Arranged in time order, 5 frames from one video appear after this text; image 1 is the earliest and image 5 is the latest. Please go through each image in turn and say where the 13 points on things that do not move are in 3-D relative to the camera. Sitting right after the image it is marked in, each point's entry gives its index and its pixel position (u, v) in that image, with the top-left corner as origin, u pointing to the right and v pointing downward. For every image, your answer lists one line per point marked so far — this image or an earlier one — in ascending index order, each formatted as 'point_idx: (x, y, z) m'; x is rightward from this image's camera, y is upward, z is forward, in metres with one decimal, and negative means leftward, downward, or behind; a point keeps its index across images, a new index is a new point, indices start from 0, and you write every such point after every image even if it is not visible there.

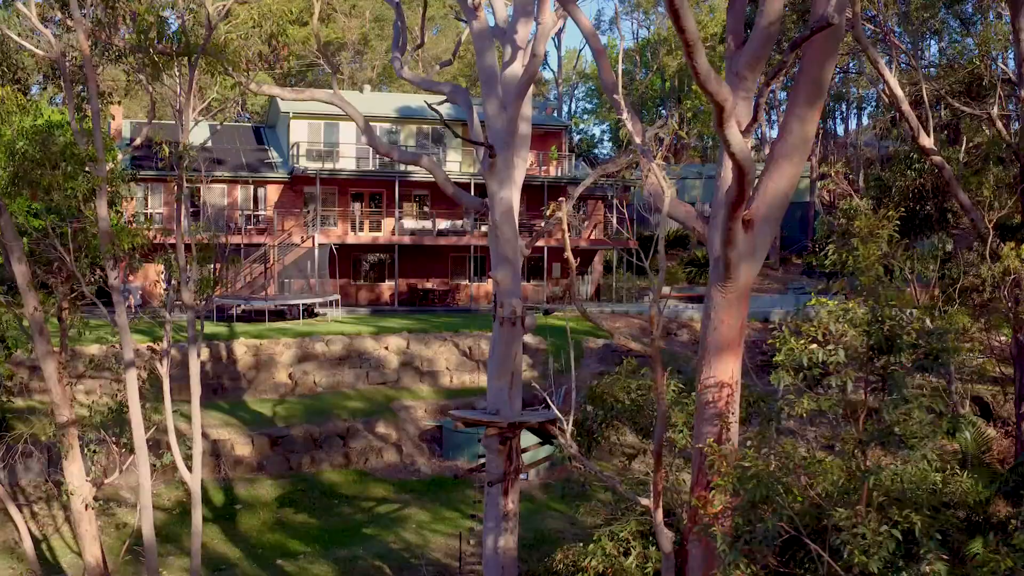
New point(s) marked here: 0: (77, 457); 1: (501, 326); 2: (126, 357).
0: (-4.4, -1.7, +10.1) m
1: (-0.1, -0.4, +10.3) m
2: (-3.2, -0.6, +8.4) m
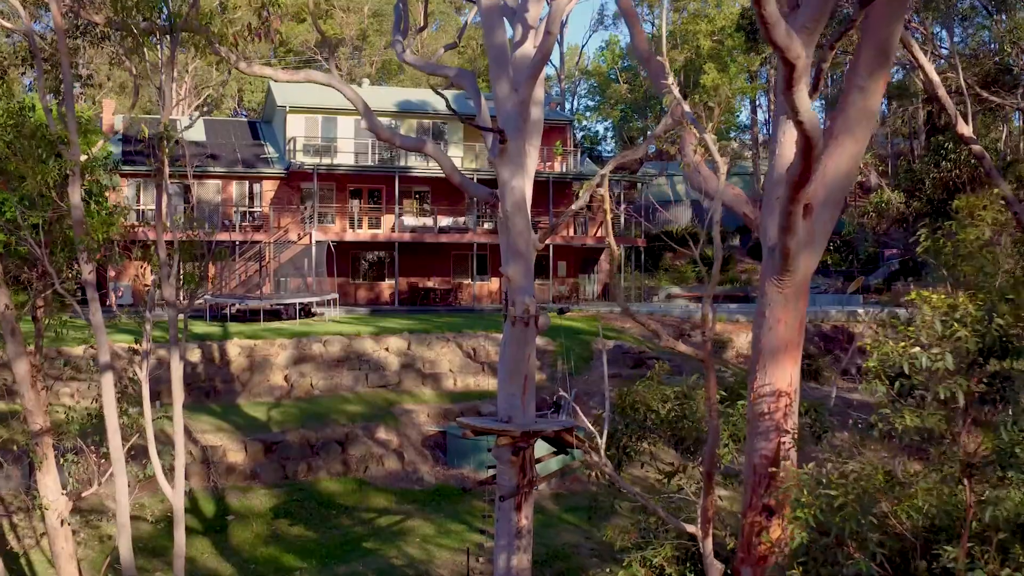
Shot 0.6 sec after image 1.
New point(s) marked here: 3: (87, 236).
0: (-4.2, -1.7, +9.3) m
1: (0.0, -0.4, +9.5) m
2: (-3.1, -0.5, +7.6) m
3: (-3.3, +0.4, +7.9) m
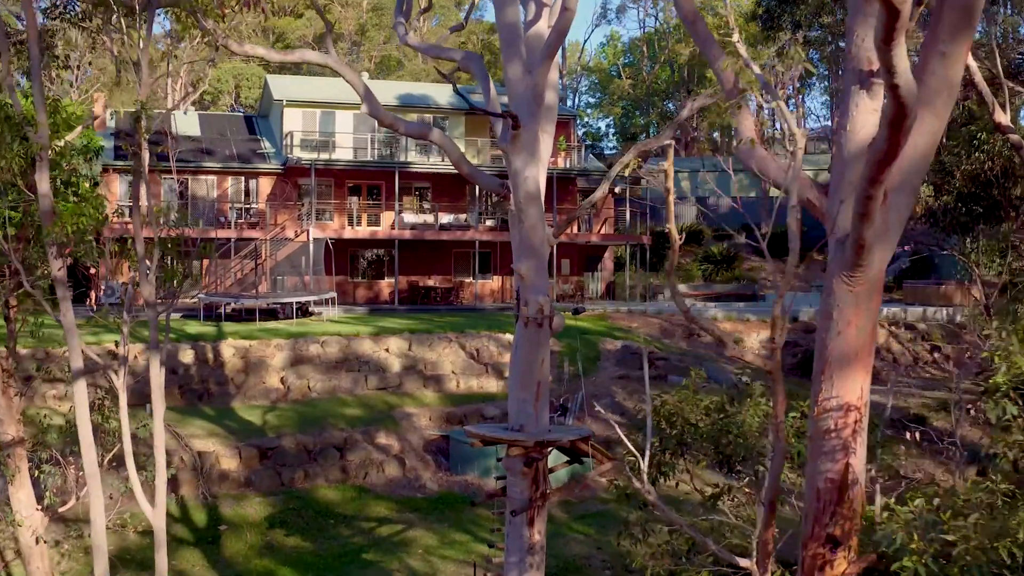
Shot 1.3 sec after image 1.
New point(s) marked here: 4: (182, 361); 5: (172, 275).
0: (-4.1, -1.6, +8.6) m
1: (+0.1, -0.3, +8.8) m
2: (-3.0, -0.5, +6.9) m
3: (-3.2, +0.4, +7.2) m
4: (-5.8, -1.3, +17.8) m
5: (-2.8, +0.1, +8.4) m
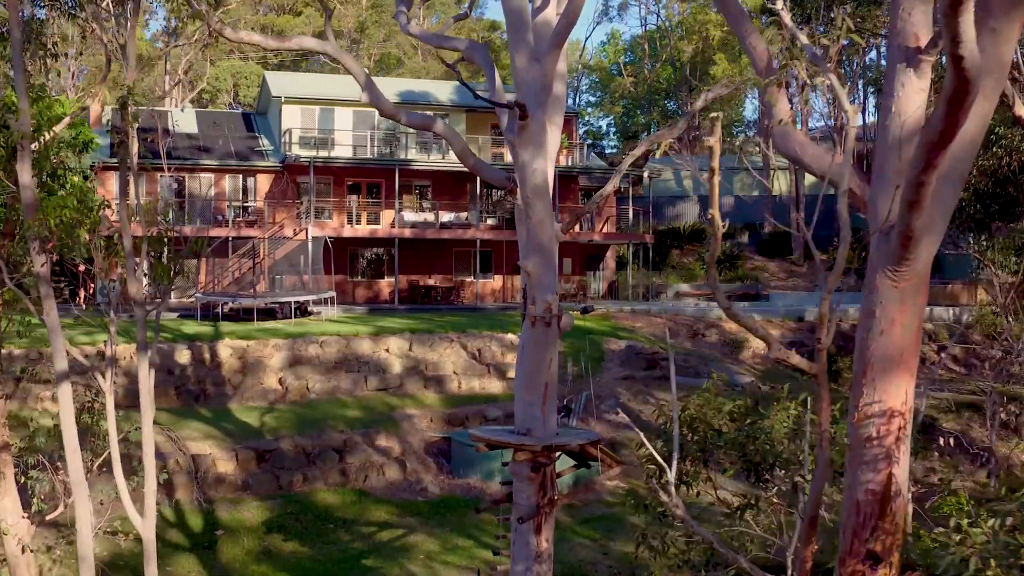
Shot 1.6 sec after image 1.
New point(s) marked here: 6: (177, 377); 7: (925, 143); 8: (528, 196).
0: (-4.1, -1.6, +8.3) m
1: (+0.2, -0.3, +8.4) m
2: (-2.9, -0.5, +6.5) m
3: (-3.2, +0.4, +6.8) m
4: (-5.8, -1.3, +17.5) m
5: (-2.8, +0.1, +8.0) m
6: (-5.7, -1.5, +17.2) m
7: (+1.4, +0.5, +3.5) m
8: (+0.1, +0.8, +8.3) m
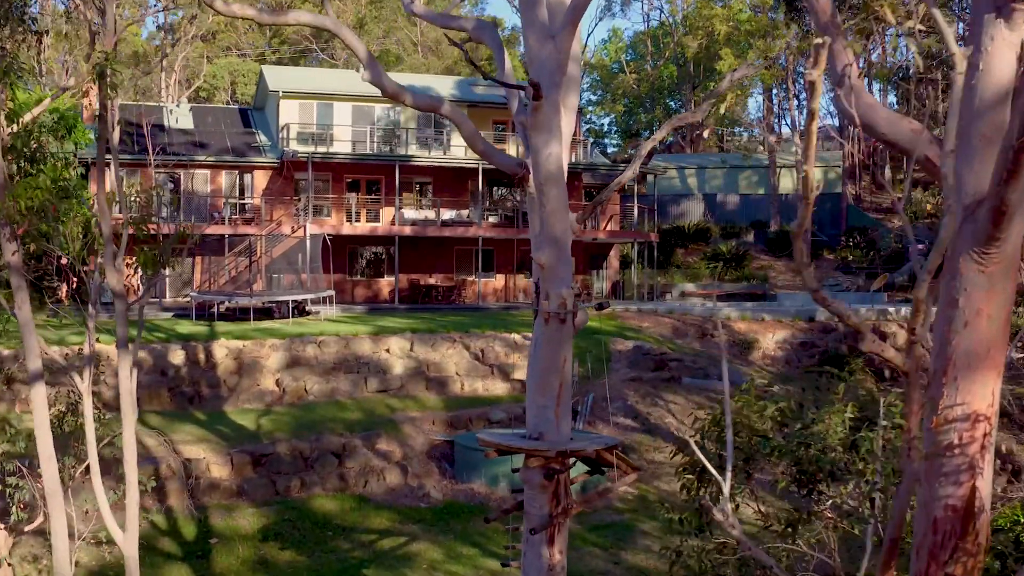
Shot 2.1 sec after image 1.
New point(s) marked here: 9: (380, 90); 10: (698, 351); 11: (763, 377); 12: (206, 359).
0: (-4.0, -1.6, +7.7) m
1: (+0.2, -0.3, +7.9) m
2: (-2.8, -0.5, +6.0) m
3: (-3.1, +0.5, +6.3) m
4: (-5.7, -1.2, +16.9) m
5: (-2.7, +0.2, +7.5) m
6: (-5.6, -1.5, +16.7) m
7: (+1.5, +0.6, +3.0) m
8: (+0.2, +0.8, +7.8) m
9: (-1.0, +1.5, +7.4) m
10: (+3.6, -1.2, +19.8) m
11: (+4.7, -1.6, +18.9) m
12: (-5.2, -1.2, +17.2) m
